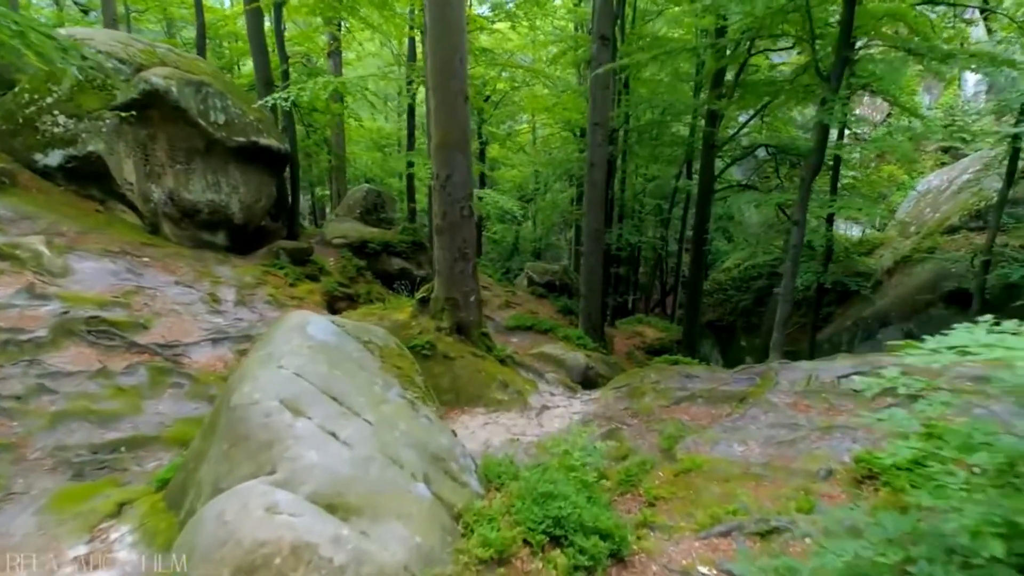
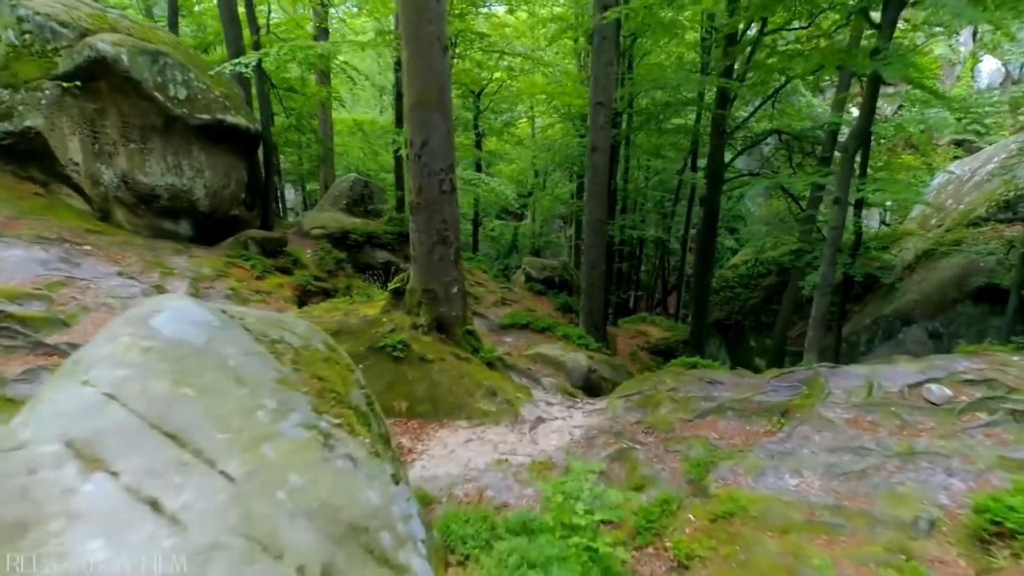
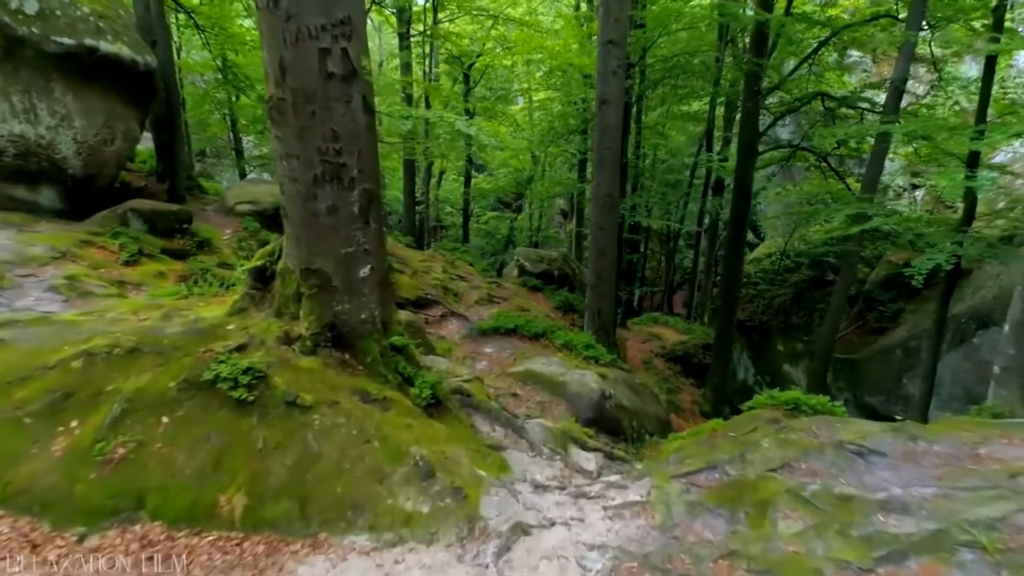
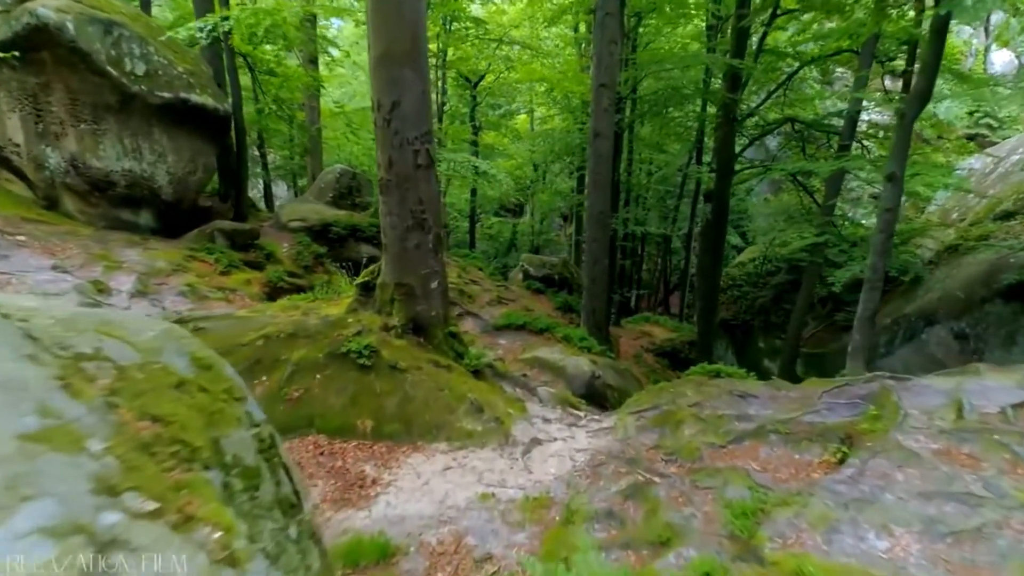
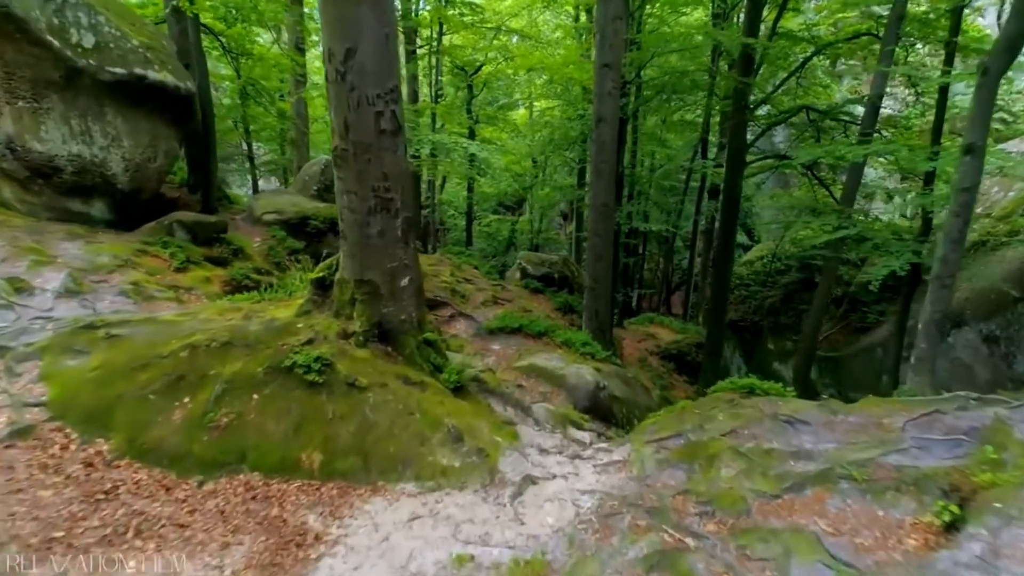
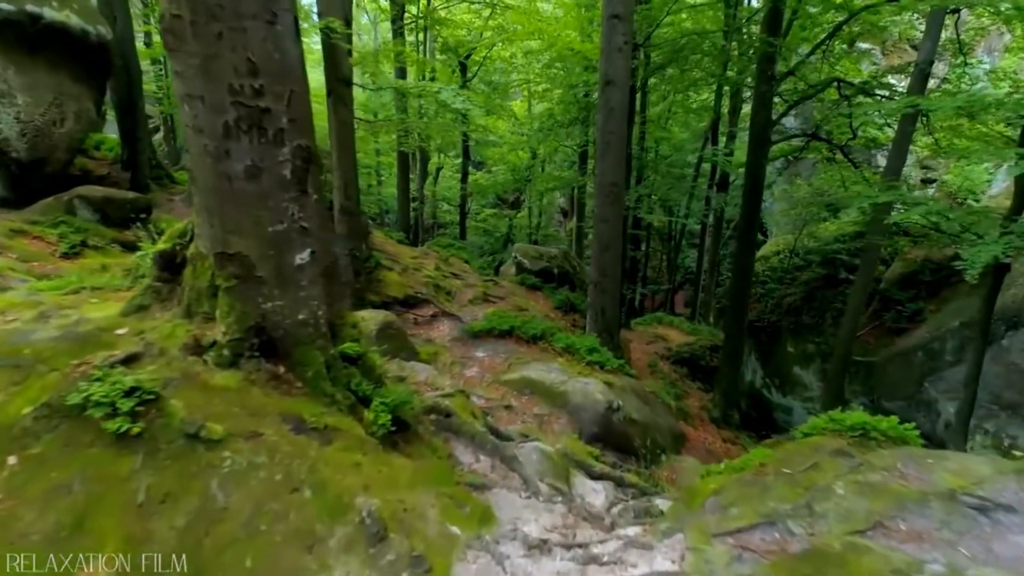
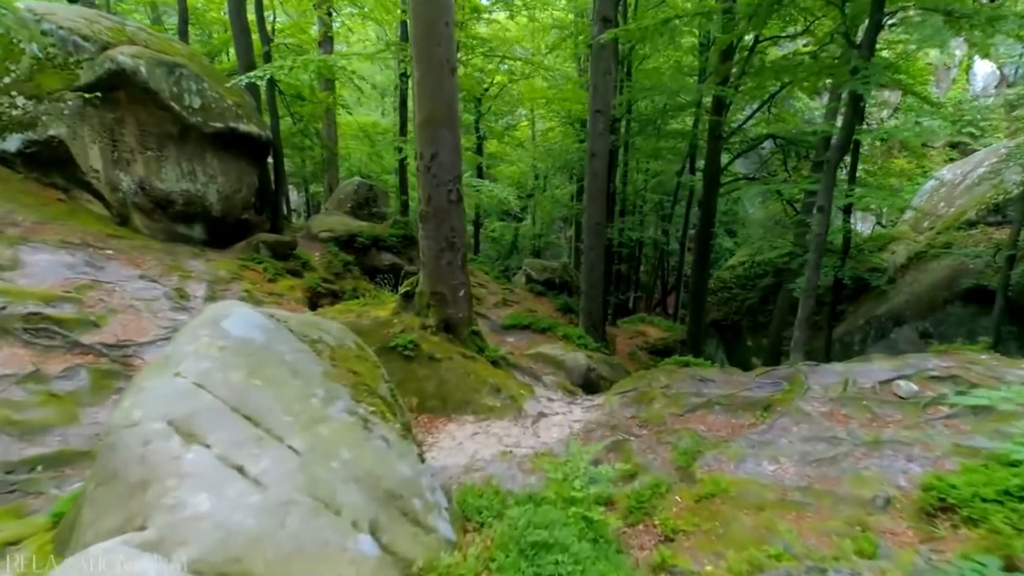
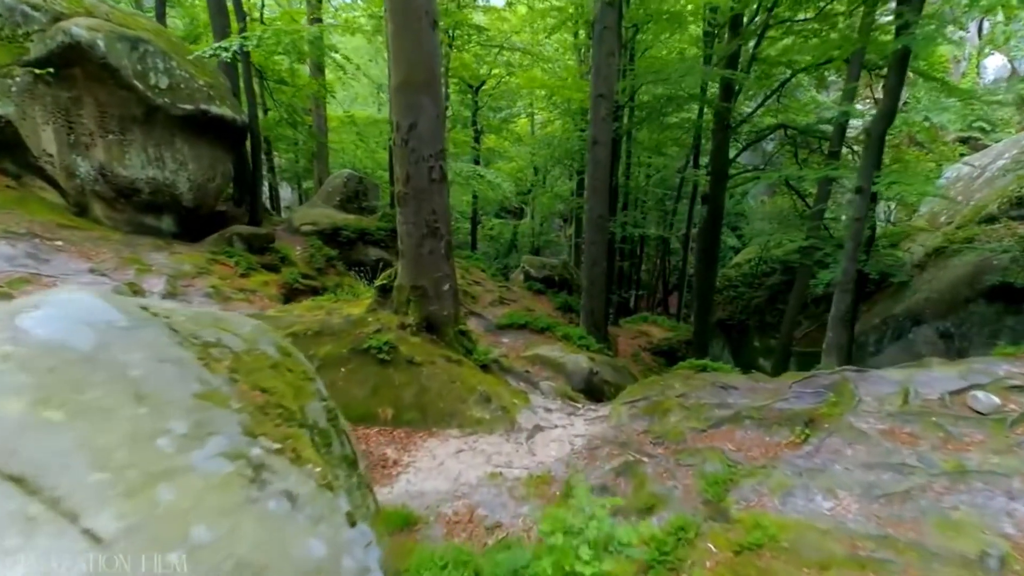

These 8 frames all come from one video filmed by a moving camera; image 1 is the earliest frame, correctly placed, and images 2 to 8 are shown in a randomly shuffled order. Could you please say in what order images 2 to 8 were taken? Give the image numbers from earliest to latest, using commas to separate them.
7, 2, 8, 4, 5, 3, 6
